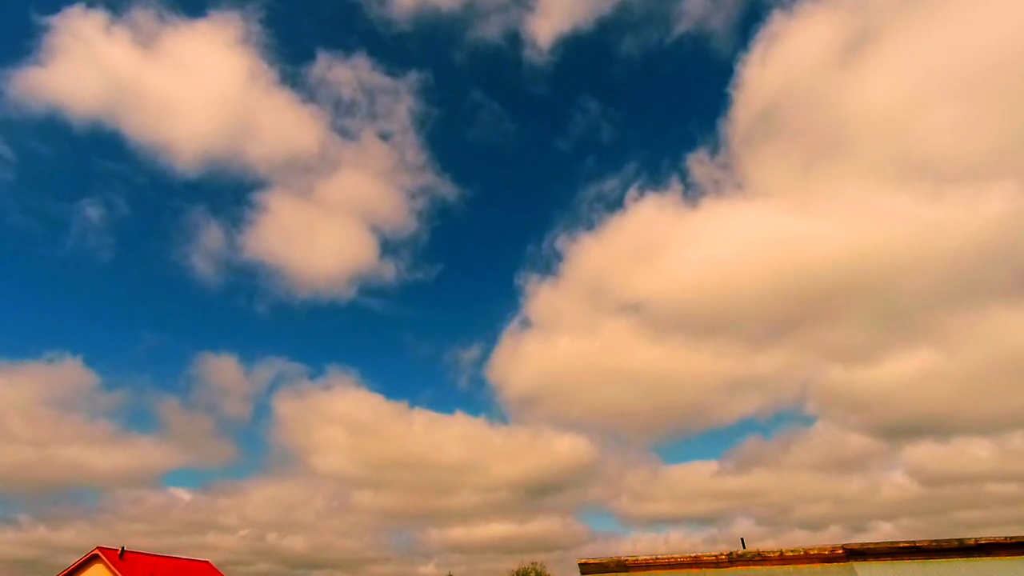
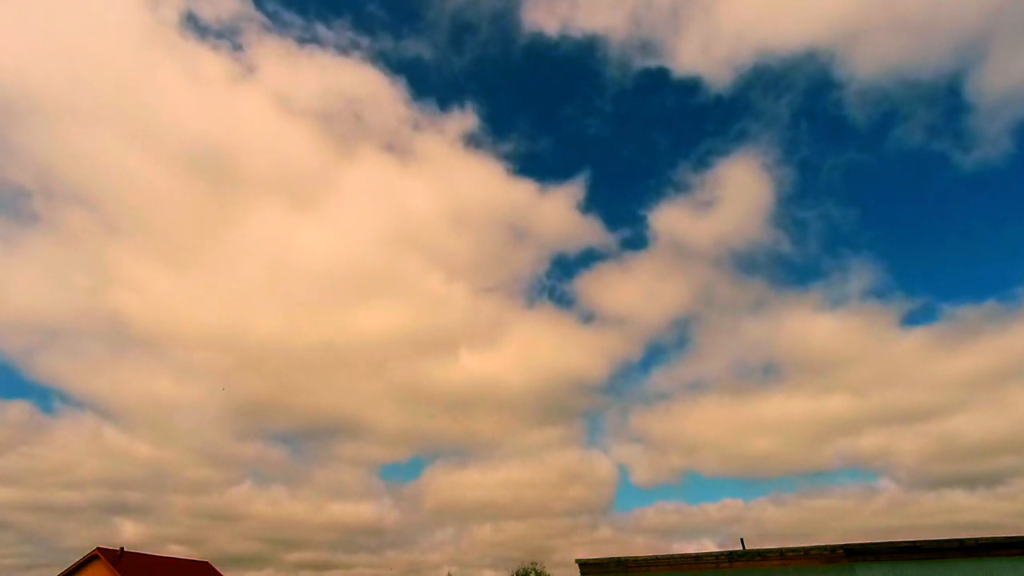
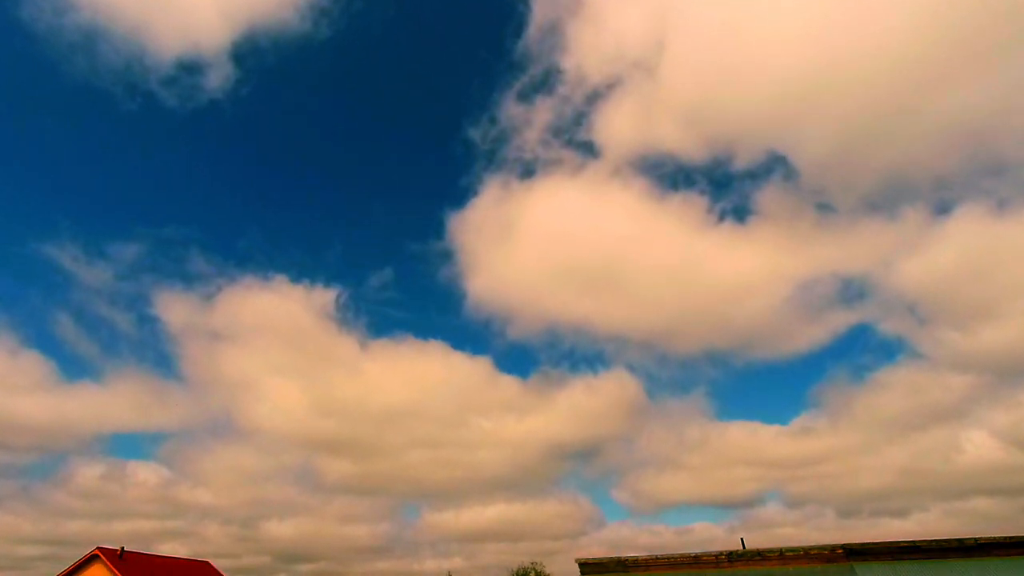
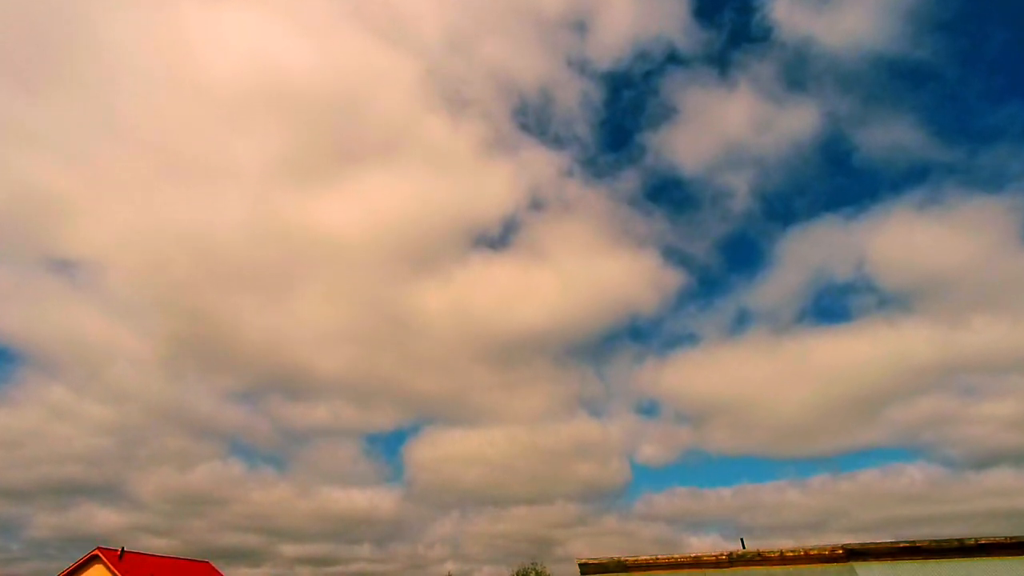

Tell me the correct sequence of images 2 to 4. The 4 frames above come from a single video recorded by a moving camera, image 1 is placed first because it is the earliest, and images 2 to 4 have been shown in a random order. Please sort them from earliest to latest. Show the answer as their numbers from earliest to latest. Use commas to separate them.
3, 2, 4
